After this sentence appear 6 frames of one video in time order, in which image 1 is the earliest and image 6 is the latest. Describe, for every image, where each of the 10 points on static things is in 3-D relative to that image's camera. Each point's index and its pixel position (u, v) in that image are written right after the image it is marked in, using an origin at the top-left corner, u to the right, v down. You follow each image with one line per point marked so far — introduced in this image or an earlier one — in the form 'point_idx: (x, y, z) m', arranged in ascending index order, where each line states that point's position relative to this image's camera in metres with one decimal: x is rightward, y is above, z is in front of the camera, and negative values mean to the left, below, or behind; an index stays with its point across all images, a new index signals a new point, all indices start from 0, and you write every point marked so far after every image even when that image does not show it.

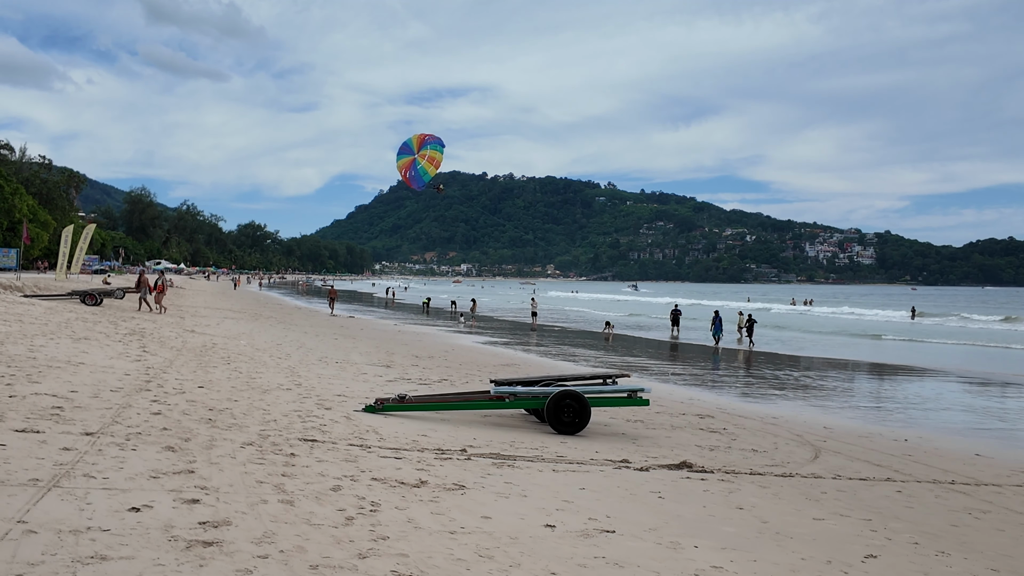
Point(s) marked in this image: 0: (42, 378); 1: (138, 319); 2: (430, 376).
0: (-5.7, -1.1, +8.2) m
1: (-10.5, -0.9, +19.2) m
2: (-1.6, -1.7, +13.2) m
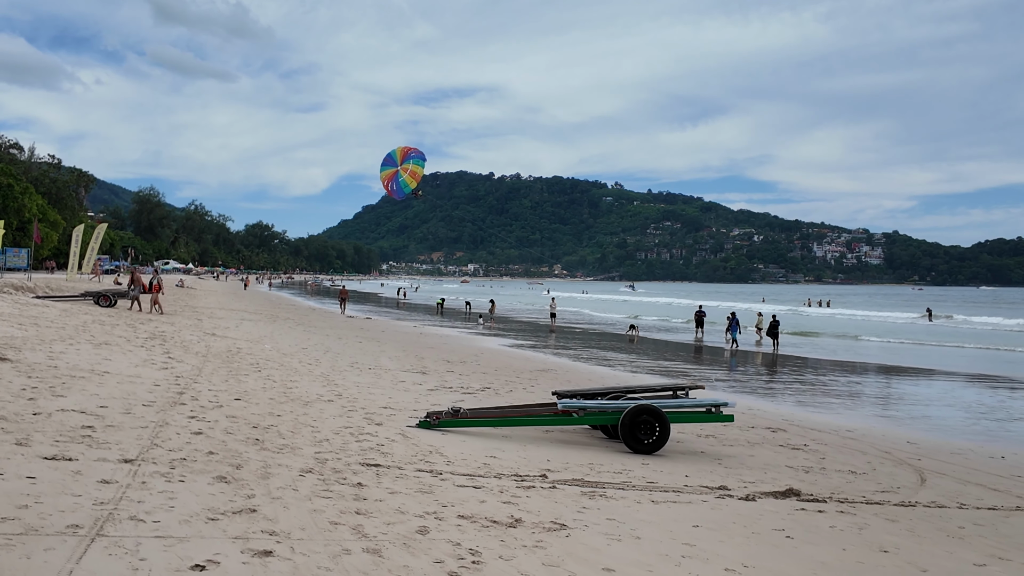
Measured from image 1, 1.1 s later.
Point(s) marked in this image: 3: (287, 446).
0: (-4.9, -1.1, +7.5) m
1: (-9.6, -0.9, +18.5) m
2: (-0.7, -1.8, +12.4) m
3: (-2.1, -1.5, +6.4) m
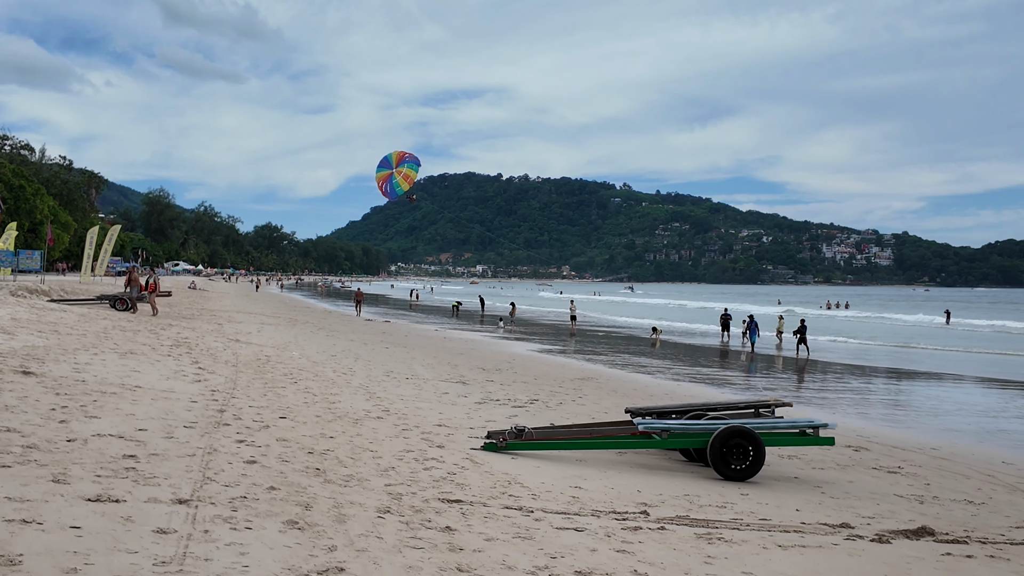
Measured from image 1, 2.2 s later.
0: (-4.1, -1.2, +6.8) m
1: (-8.8, -1.0, +17.8) m
2: (+0.1, -1.9, +11.7) m
3: (-1.3, -1.6, +5.6) m
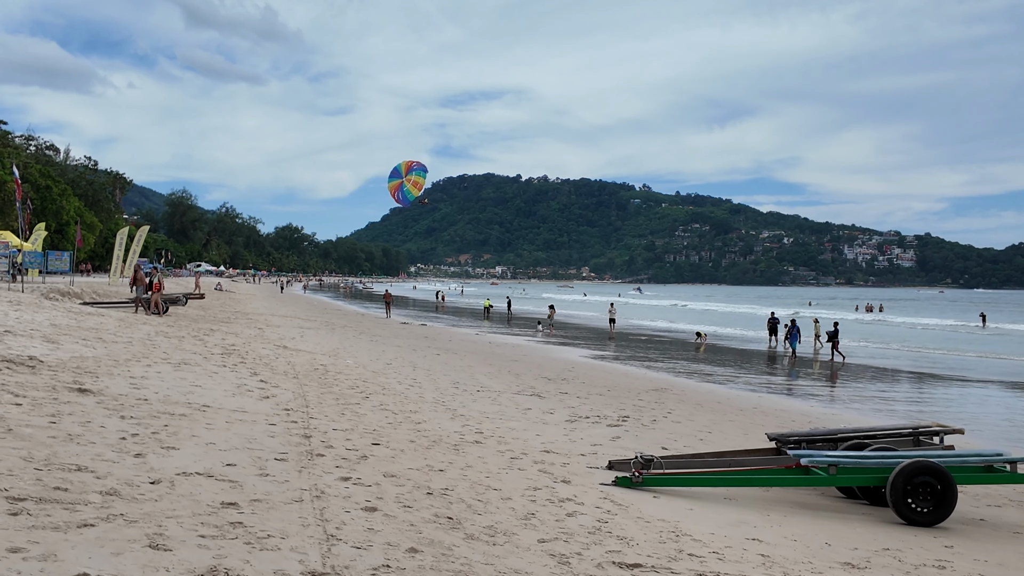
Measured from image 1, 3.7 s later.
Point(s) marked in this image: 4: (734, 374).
0: (-2.9, -1.3, +5.8) m
1: (-7.3, -1.1, +16.9) m
2: (+1.4, -1.9, +10.6) m
3: (-0.1, -1.6, +4.6) m
4: (+6.5, -2.5, +19.9) m
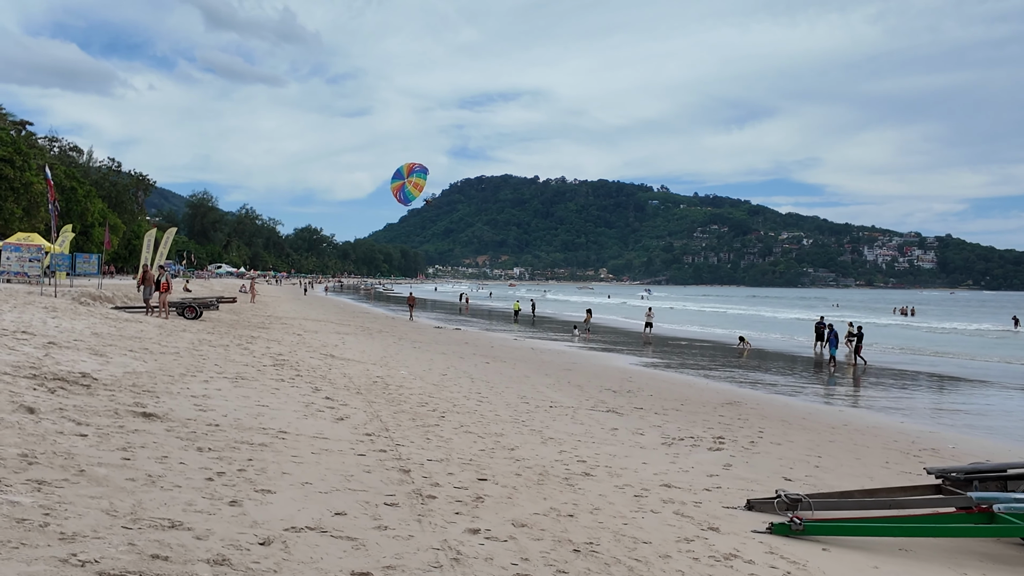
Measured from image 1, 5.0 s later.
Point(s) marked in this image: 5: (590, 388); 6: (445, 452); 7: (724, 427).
0: (-1.8, -1.4, +5.0) m
1: (-6.0, -1.2, +16.2) m
2: (+2.6, -2.1, +9.7) m
3: (+0.9, -1.7, +3.7) m
4: (+7.8, -2.6, +18.9) m
5: (+1.5, -2.0, +13.7) m
6: (-0.7, -1.6, +6.8) m
7: (+3.3, -2.1, +10.5) m
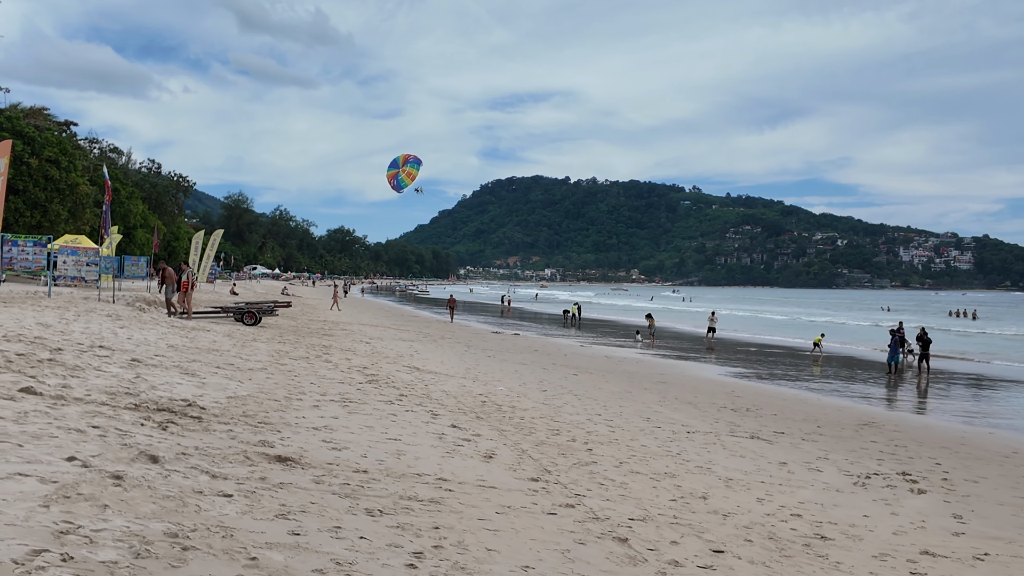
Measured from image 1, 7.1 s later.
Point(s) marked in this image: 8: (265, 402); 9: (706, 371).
0: (-0.2, -1.5, +3.7) m
1: (-3.9, -1.3, +15.1) m
2: (+4.4, -2.2, +8.3) m
3: (+2.5, -1.9, +2.4) m
4: (+9.9, -2.8, +17.3) m
5: (+3.5, -2.1, +12.4) m
6: (+1.0, -1.8, +5.5) m
7: (+5.1, -2.3, +9.1) m
8: (-2.8, -1.2, +7.5) m
9: (+5.3, -2.3, +18.9) m
